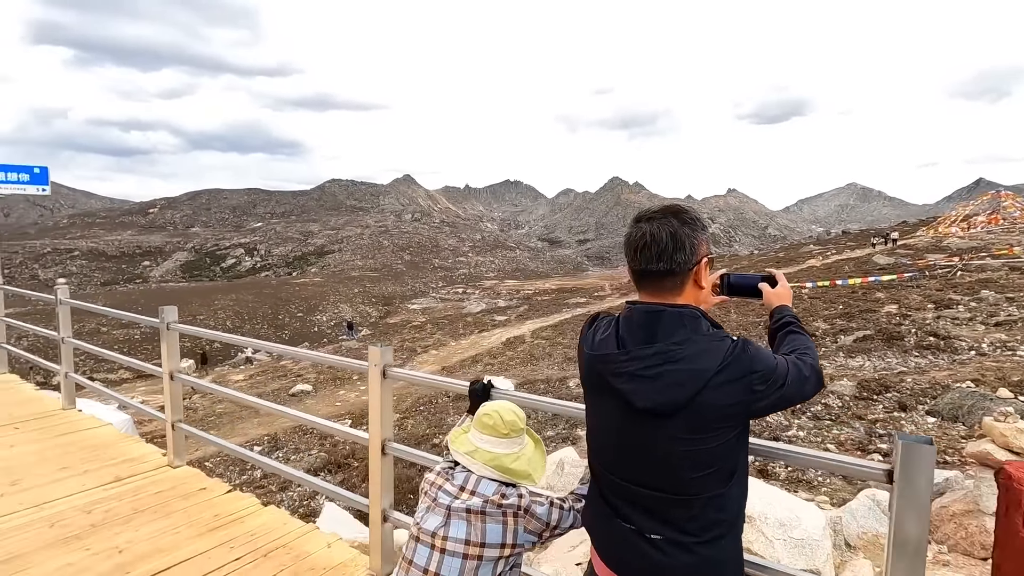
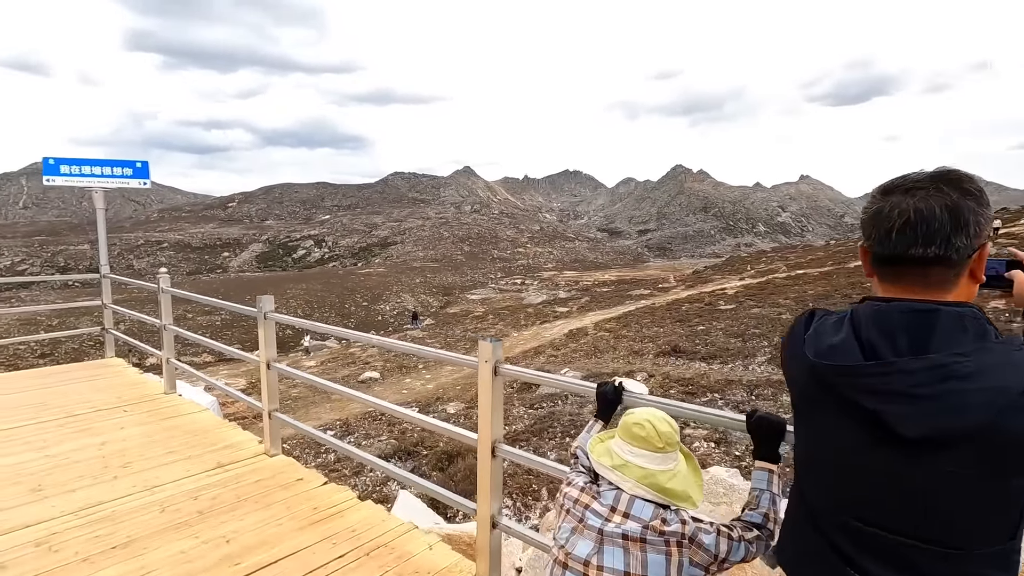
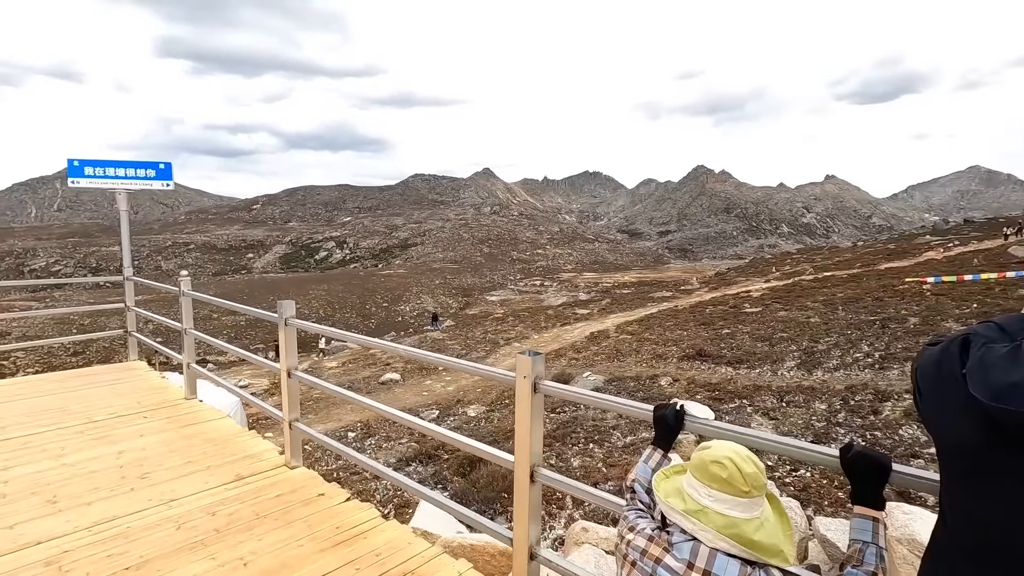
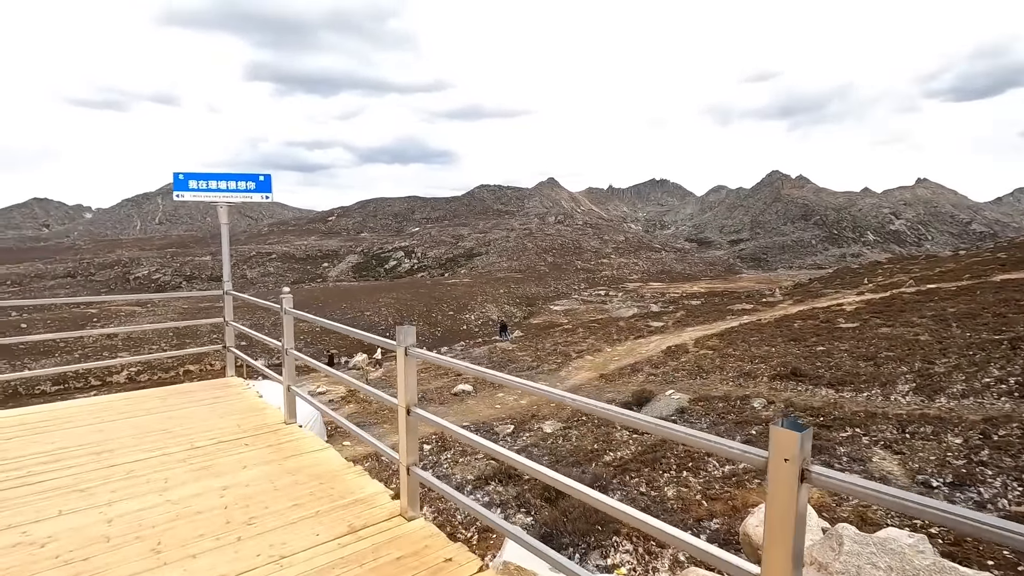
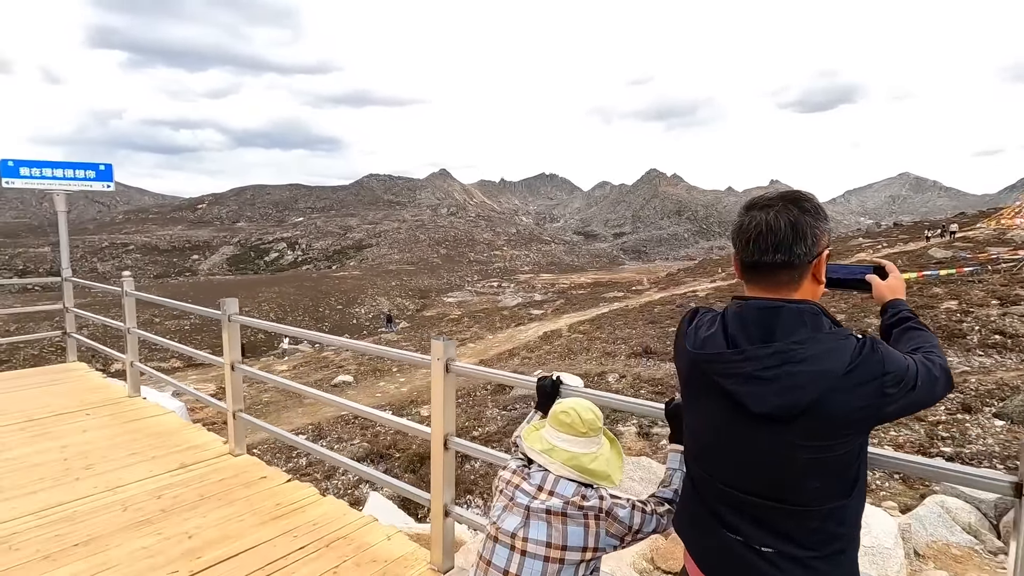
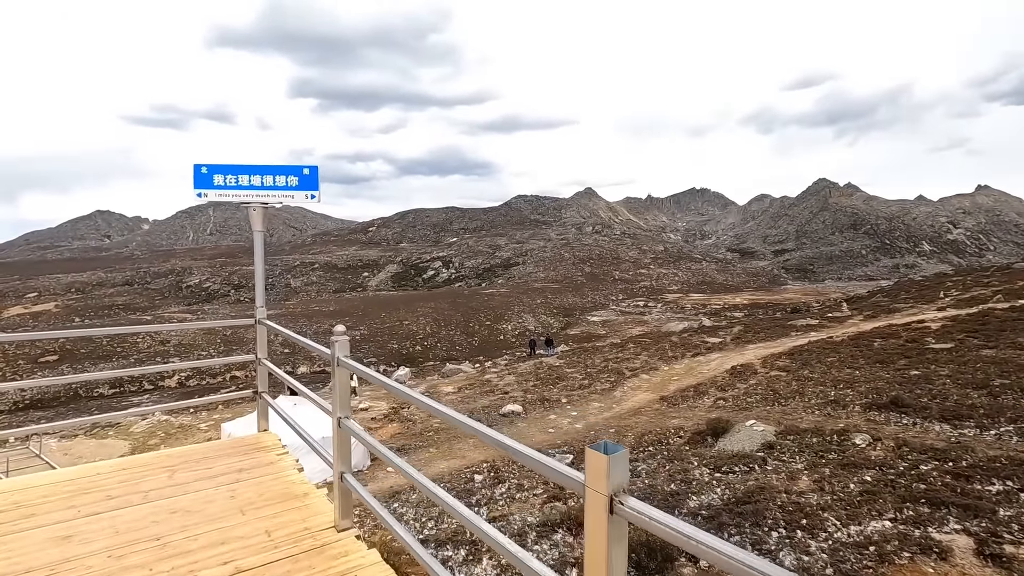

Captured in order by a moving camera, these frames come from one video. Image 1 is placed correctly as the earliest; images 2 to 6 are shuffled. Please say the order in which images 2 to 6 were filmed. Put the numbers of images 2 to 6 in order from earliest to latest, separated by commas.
5, 2, 3, 4, 6
